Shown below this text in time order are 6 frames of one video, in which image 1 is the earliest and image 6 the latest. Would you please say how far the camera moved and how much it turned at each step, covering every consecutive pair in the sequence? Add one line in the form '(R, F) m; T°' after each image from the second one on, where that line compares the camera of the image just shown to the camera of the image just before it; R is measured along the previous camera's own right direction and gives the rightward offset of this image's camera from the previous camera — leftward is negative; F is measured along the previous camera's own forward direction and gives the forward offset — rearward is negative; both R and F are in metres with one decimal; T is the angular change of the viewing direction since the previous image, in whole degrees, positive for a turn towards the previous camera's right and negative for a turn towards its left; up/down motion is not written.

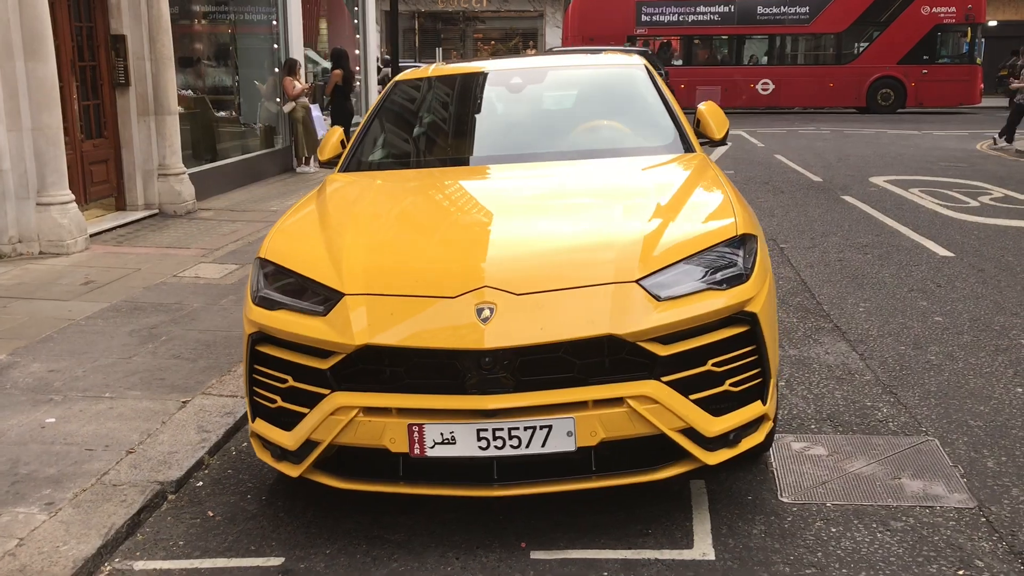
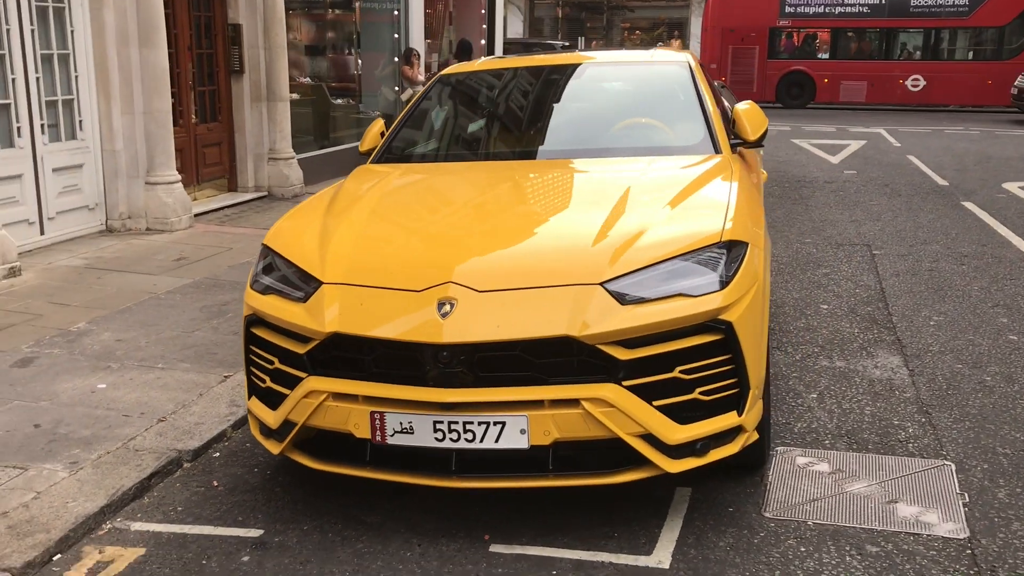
(+0.5, 0.0) m; -8°
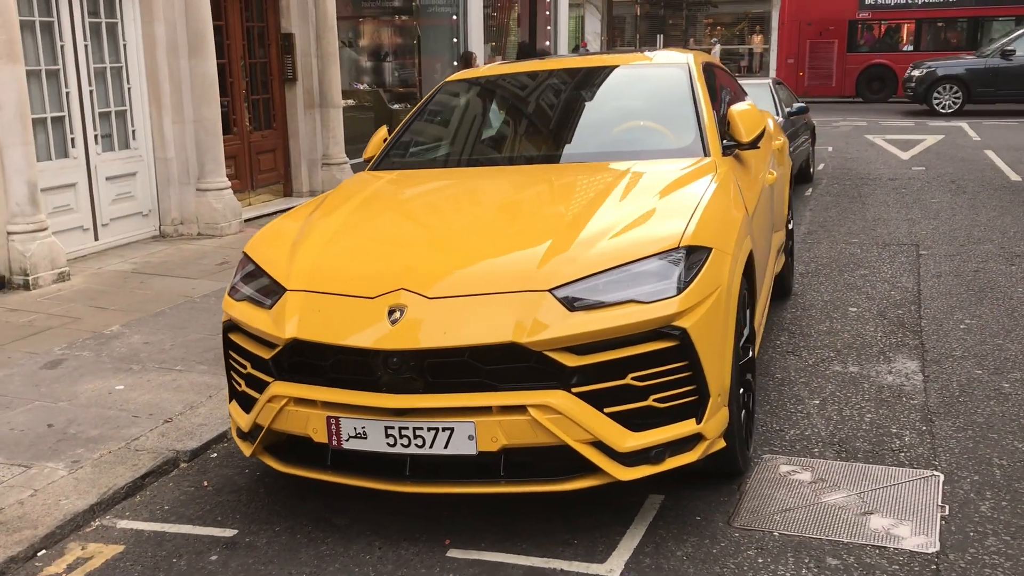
(+0.4, 0.0) m; -5°
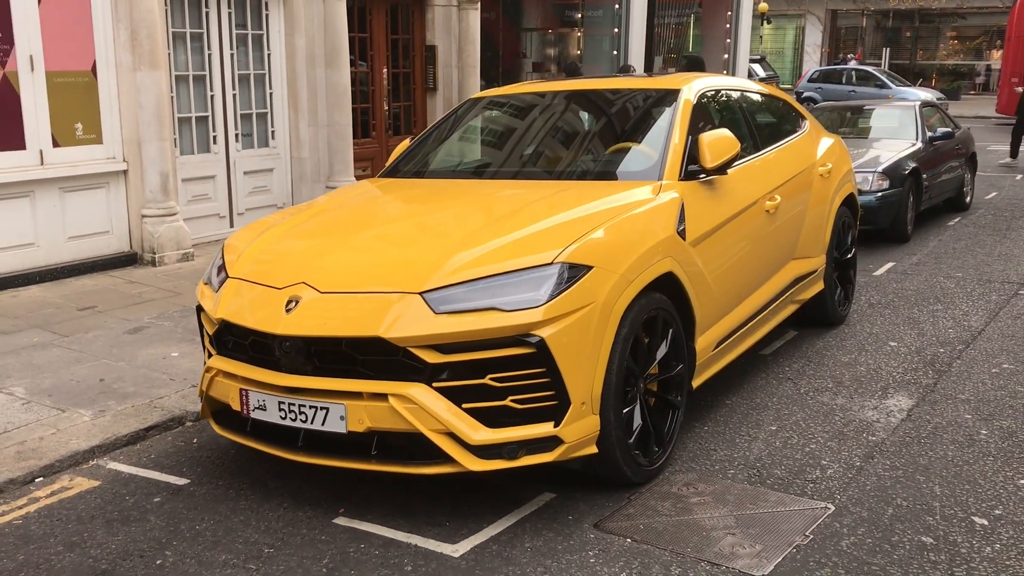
(+1.2, -0.2) m; -13°
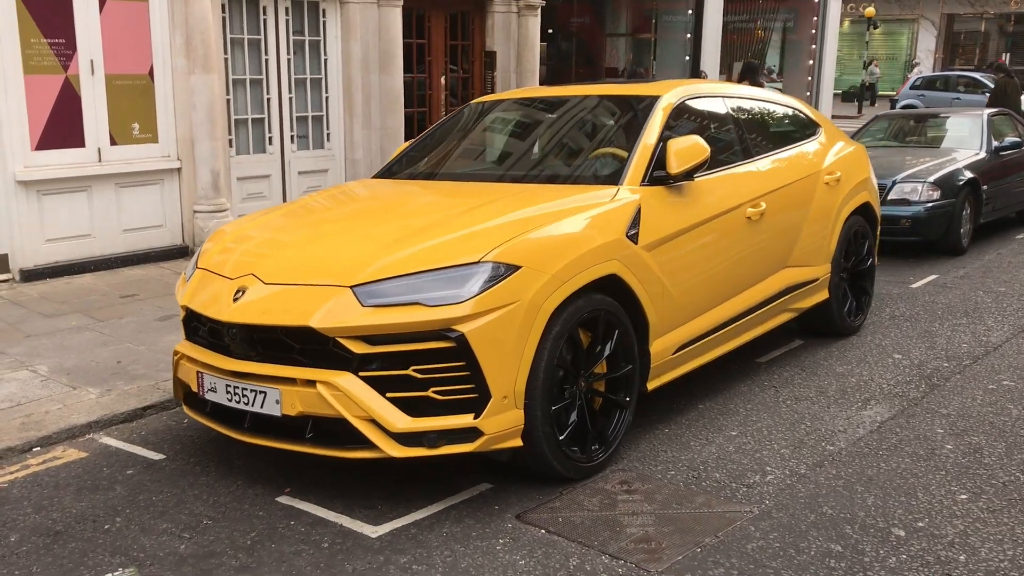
(+0.7, -0.1) m; -6°
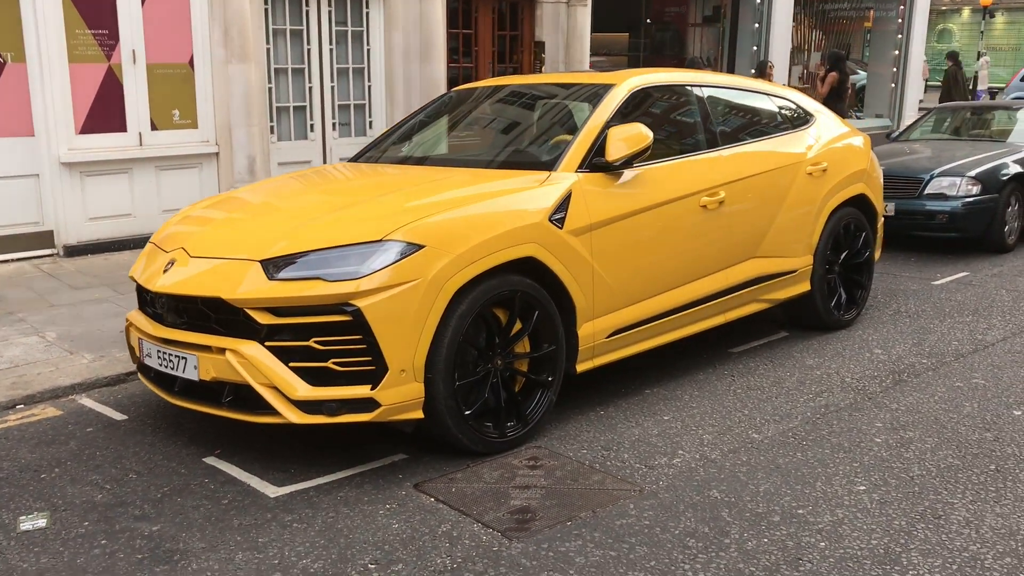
(+0.8, -0.1) m; -6°
